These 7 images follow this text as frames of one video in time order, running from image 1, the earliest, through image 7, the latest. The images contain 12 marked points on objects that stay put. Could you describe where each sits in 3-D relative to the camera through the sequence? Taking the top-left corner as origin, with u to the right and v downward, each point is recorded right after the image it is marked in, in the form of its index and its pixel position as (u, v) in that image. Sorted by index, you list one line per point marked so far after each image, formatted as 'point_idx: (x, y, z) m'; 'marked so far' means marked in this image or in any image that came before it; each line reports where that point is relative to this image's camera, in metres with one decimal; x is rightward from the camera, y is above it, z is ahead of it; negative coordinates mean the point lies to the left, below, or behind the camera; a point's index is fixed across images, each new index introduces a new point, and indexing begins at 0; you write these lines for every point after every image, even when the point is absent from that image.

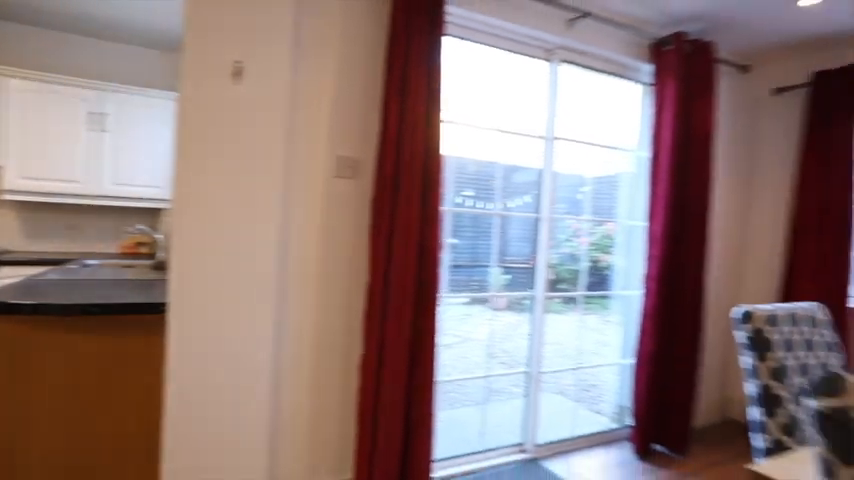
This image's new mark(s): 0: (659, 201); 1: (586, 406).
0: (+1.3, +0.2, +2.6) m
1: (+0.9, -1.0, +2.8) m
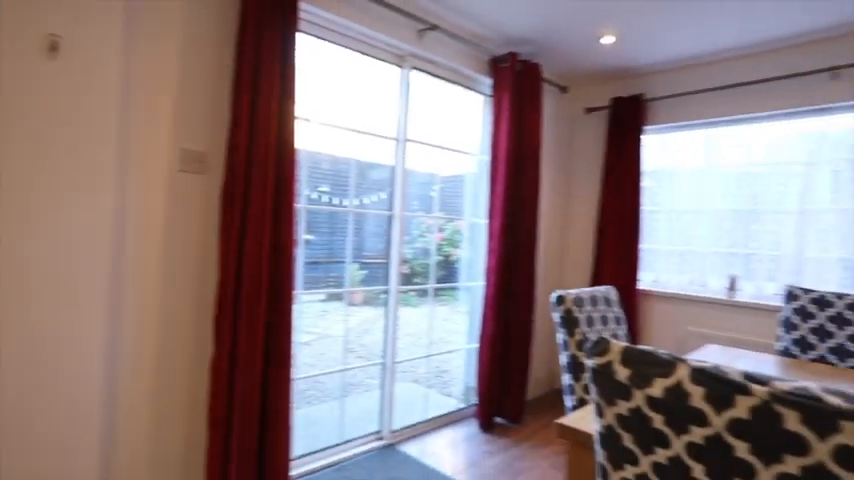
0: (+0.4, +0.2, +2.9) m
1: (+0.1, -1.0, +3.0) m
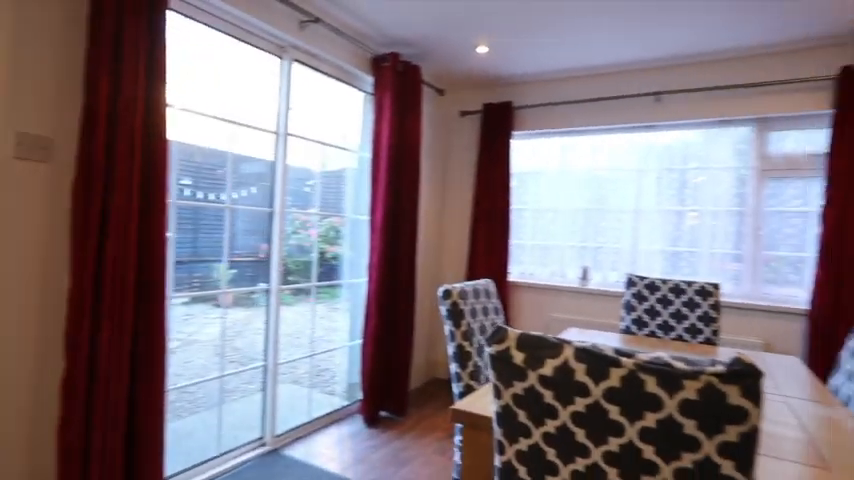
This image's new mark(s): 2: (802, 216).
0: (-0.3, +0.3, +2.9) m
1: (-0.7, -0.9, +2.9) m
2: (+2.3, +0.2, +2.9) m
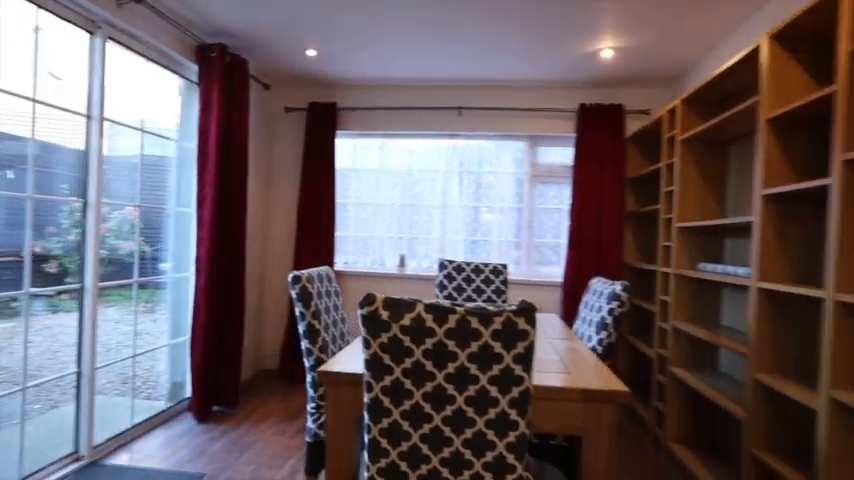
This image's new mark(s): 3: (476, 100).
0: (-1.3, +0.3, +2.9) m
1: (-1.7, -0.9, +2.7) m
2: (+1.1, +0.2, +3.8) m
3: (+0.4, +1.1, +3.8) m
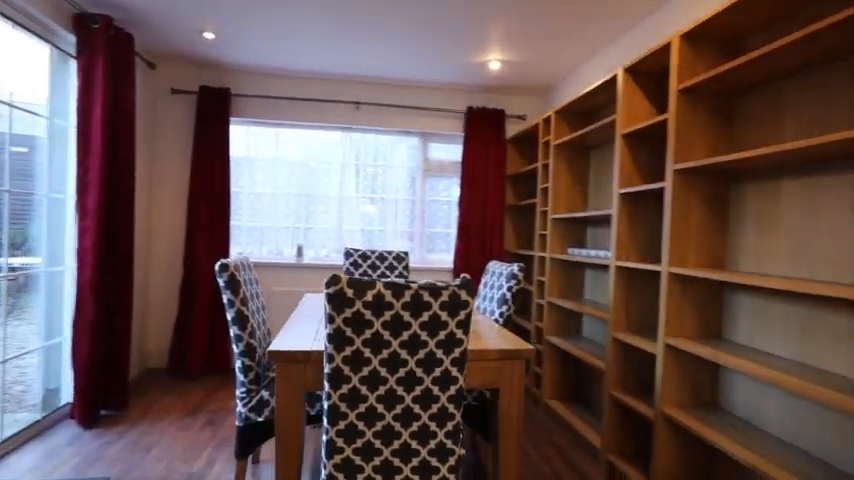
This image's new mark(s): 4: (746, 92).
0: (-1.9, +0.4, +2.6) m
1: (-2.2, -0.8, +2.4) m
2: (+0.2, +0.3, +4.2) m
3: (-0.5, +1.2, +4.0) m
4: (+1.3, +0.6, +1.9) m
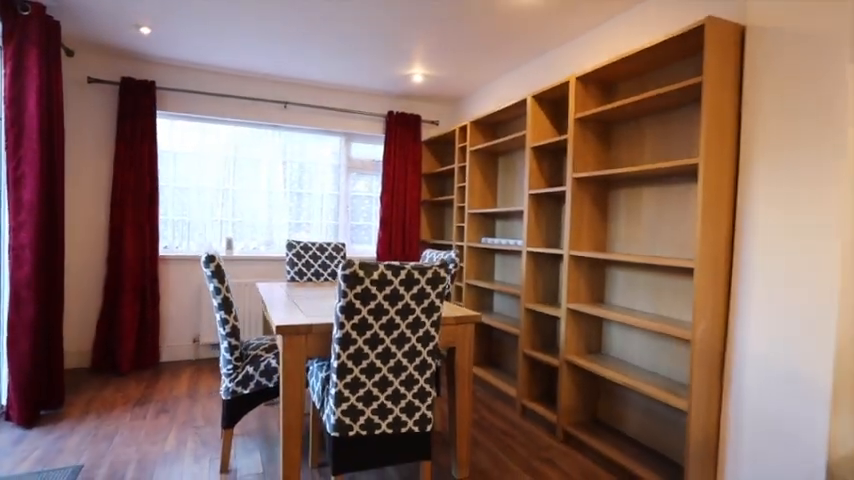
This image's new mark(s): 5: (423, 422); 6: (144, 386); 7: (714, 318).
0: (-2.2, +0.4, +2.5) m
1: (-2.4, -0.8, +2.3) m
2: (-0.6, +0.4, +4.6) m
3: (-1.1, +1.3, +4.2) m
4: (+1.1, +0.6, +2.6) m
5: (0.0, -0.7, +1.9) m
6: (-2.0, -1.0, +3.2) m
7: (+1.2, -0.3, +1.9) m
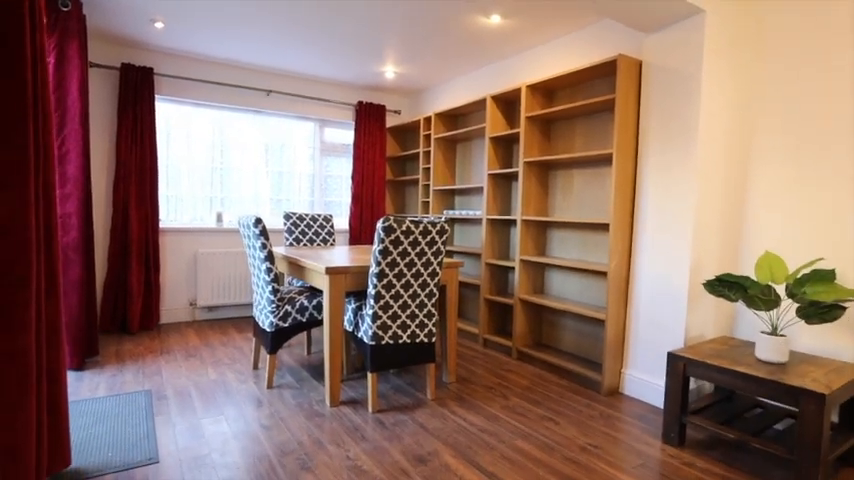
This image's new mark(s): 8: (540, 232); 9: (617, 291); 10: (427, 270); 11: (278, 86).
0: (-2.2, +0.6, +2.9) m
1: (-2.4, -0.6, +2.7) m
2: (-1.0, +0.7, +5.2) m
3: (-1.5, +1.5, +4.7) m
4: (+1.0, +0.9, +3.5) m
5: (0.0, -0.5, +2.7) m
6: (-2.1, -0.8, +3.7) m
7: (+1.2, -0.1, +2.9) m
8: (+0.9, 0.0, +3.6) m
9: (+1.2, -0.3, +2.9) m
10: (0.0, -0.2, +2.6) m
11: (-1.5, +1.5, +4.7) m
